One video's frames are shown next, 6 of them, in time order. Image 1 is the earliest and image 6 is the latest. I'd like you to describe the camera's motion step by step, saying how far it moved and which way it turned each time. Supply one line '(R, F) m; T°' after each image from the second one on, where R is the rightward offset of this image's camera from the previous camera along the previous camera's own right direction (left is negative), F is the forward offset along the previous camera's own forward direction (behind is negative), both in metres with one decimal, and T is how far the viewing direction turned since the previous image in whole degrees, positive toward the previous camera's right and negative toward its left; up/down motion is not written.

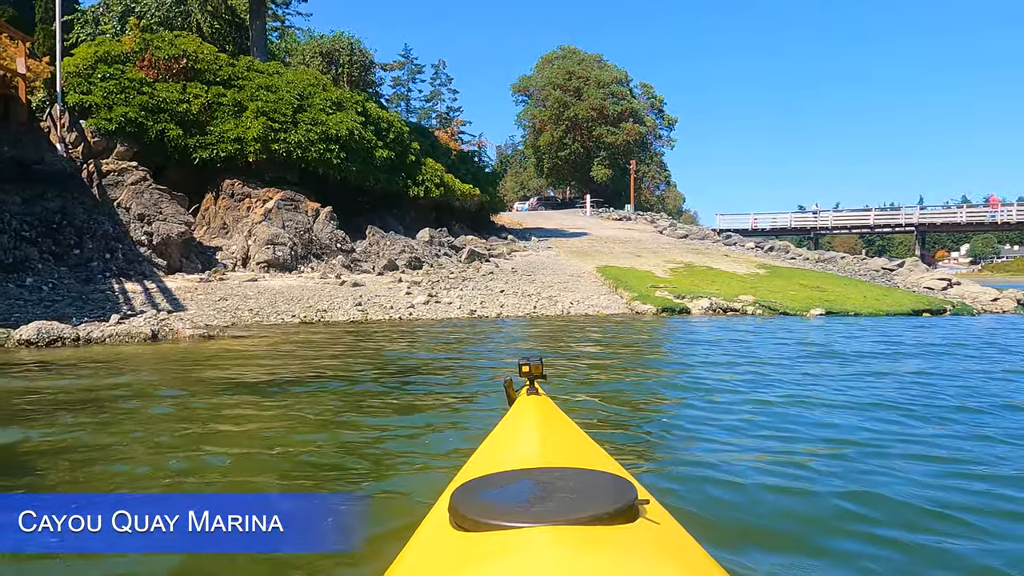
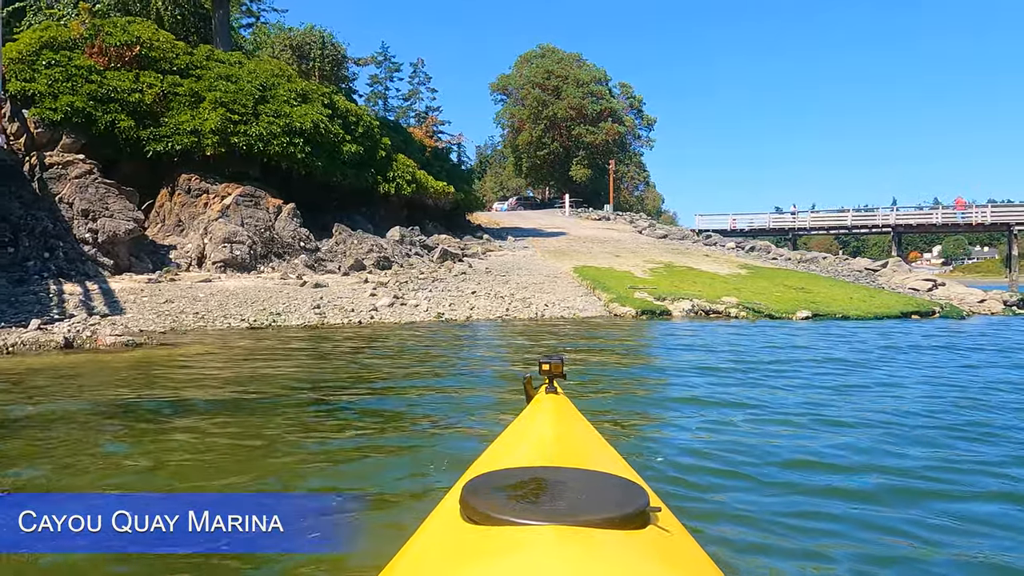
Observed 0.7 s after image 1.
(+0.2, +1.0) m; +2°
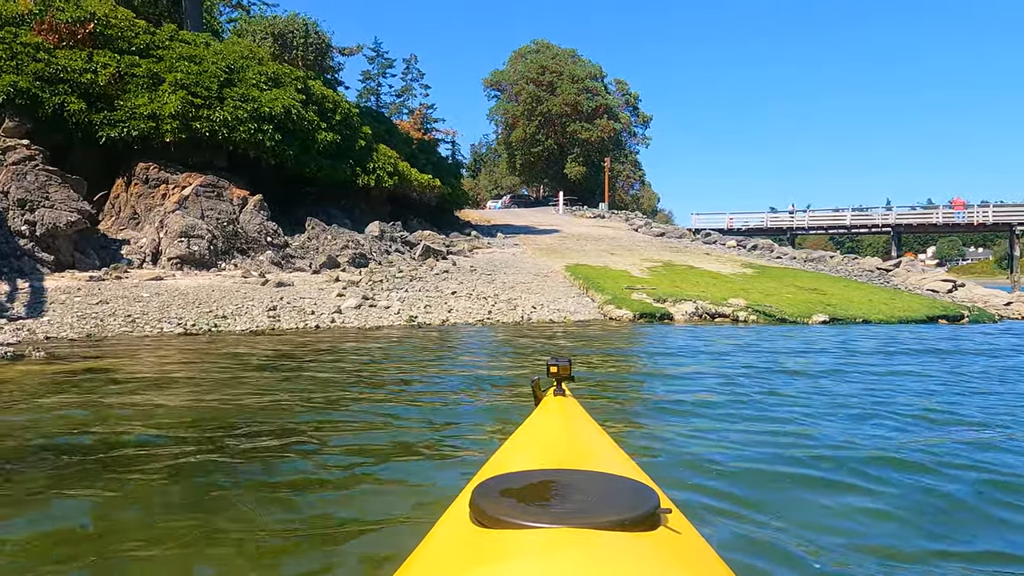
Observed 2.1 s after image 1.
(+0.2, +1.7) m; 0°
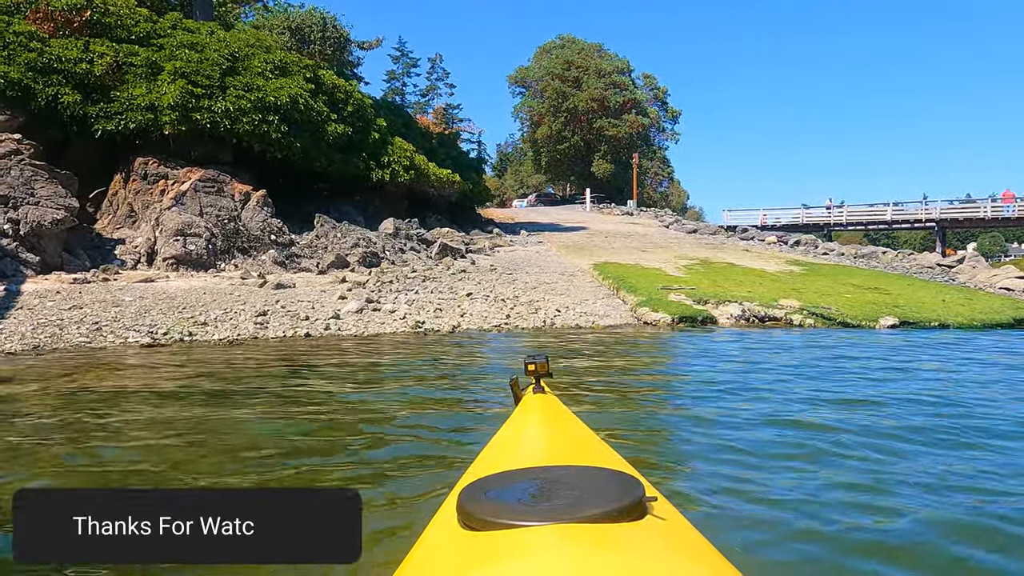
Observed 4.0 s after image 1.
(+0.1, +1.6) m; -2°
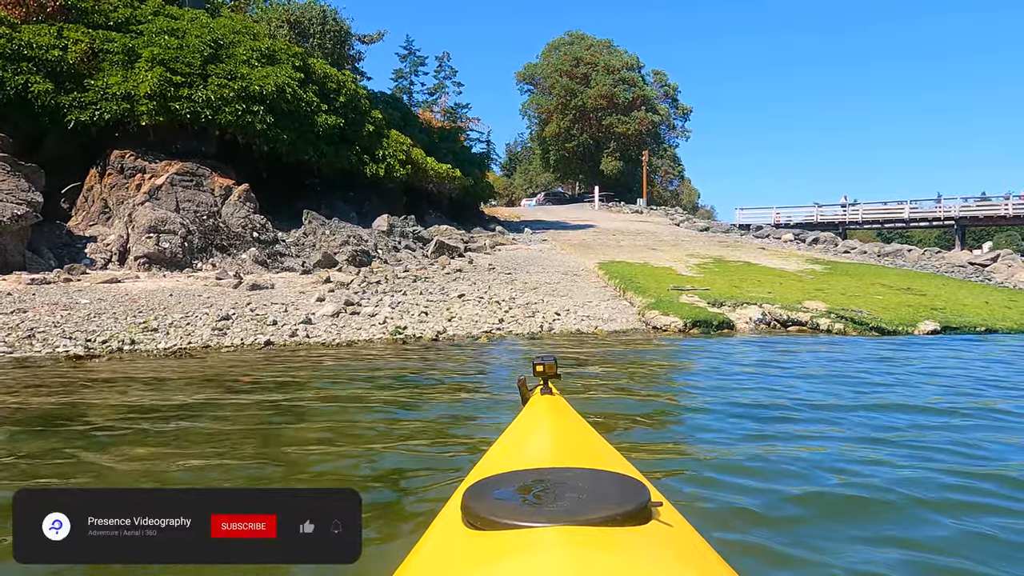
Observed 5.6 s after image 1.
(+0.2, +1.2) m; -1°
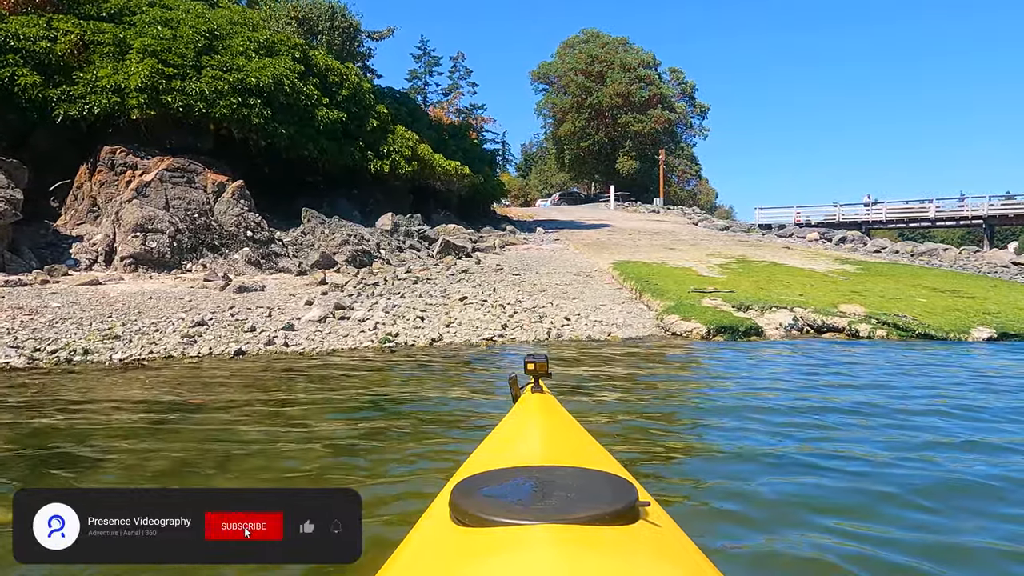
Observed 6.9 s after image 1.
(+0.2, +1.0) m; -1°
